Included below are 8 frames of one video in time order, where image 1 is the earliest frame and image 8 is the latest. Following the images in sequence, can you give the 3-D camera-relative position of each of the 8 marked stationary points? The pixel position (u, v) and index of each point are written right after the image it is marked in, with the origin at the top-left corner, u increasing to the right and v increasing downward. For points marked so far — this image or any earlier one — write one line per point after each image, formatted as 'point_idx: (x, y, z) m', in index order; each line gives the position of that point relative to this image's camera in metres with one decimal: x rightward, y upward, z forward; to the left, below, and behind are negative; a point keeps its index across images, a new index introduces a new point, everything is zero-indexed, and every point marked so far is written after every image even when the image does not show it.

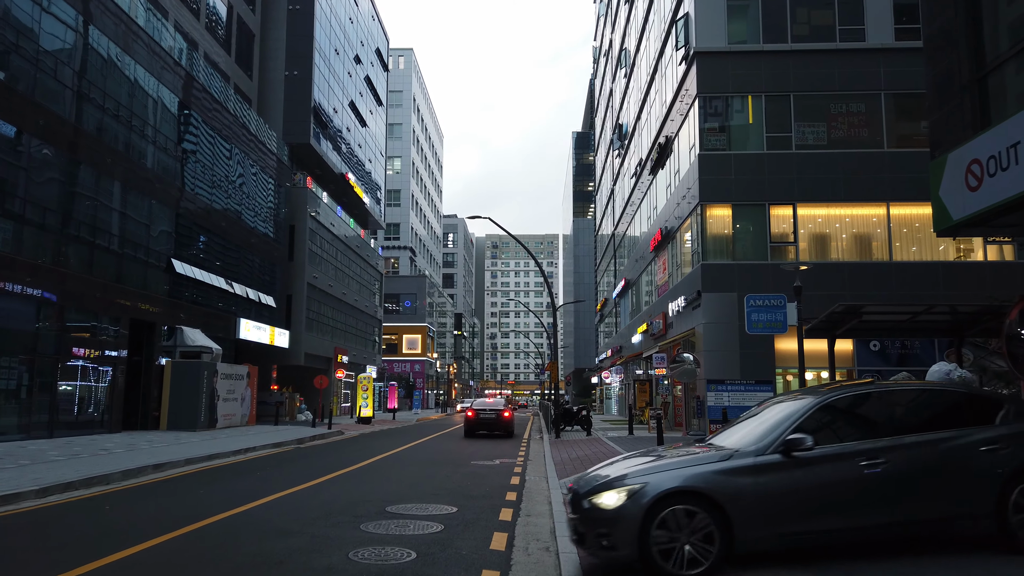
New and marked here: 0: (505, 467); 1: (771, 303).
0: (-0.1, -4.2, +17.8) m
1: (+5.7, -0.3, +16.7) m
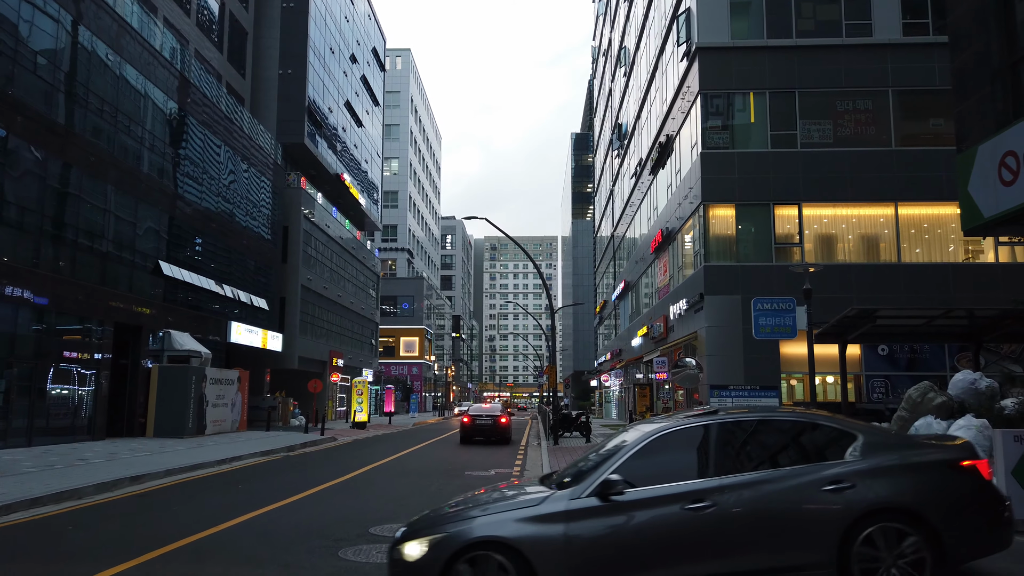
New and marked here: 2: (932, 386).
0: (-0.2, -4.2, +16.9) m
1: (+5.6, -0.4, +15.9) m
2: (+6.3, -1.5, +11.6) m
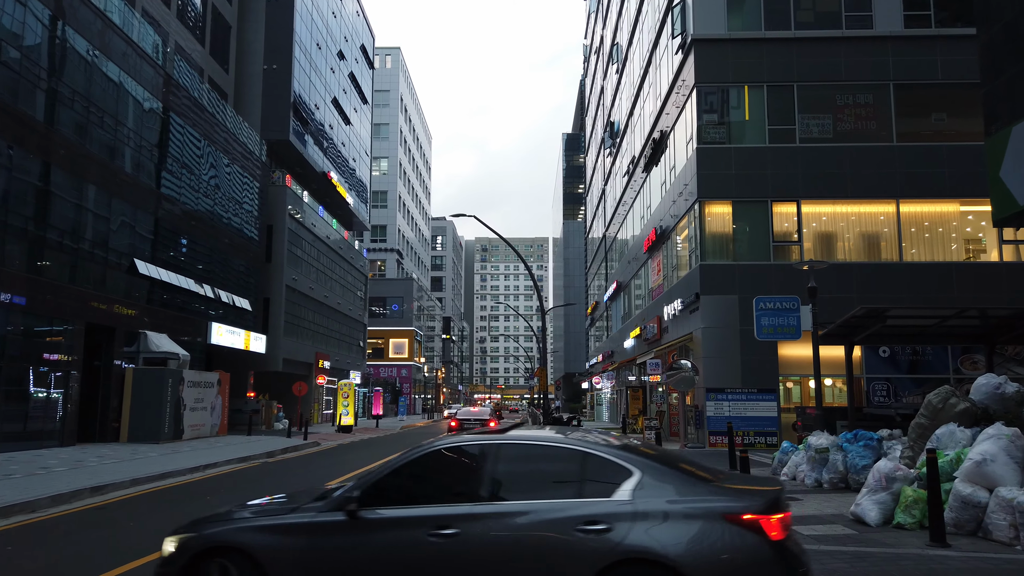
0: (-0.5, -4.2, +16.0) m
1: (+5.3, -0.3, +15.0) m
2: (+6.1, -1.4, +10.7) m
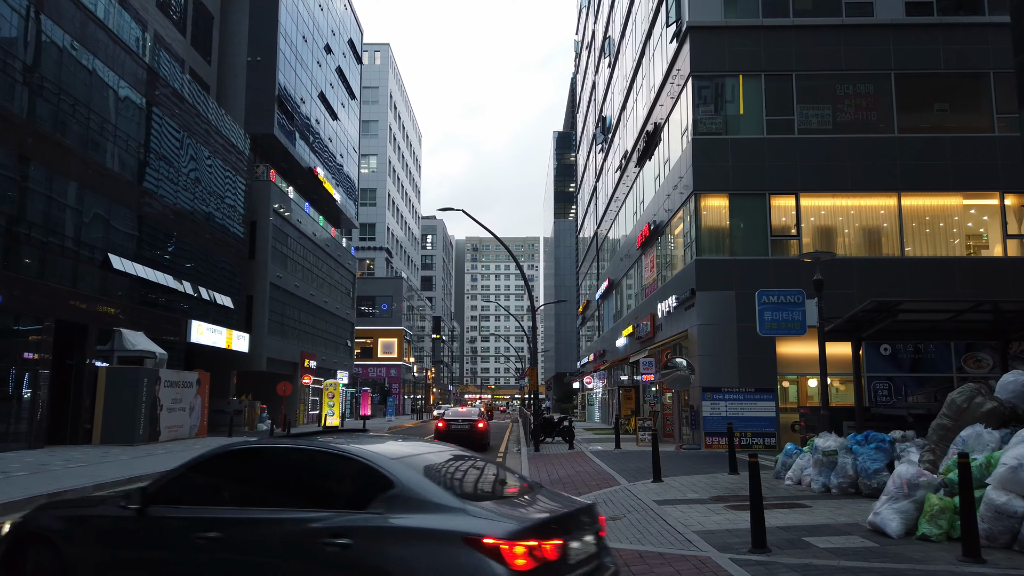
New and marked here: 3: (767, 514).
0: (-0.7, -4.1, +15.1) m
1: (+5.1, -0.2, +14.2) m
2: (+5.9, -1.3, +9.8) m
3: (+3.5, -3.2, +10.7) m
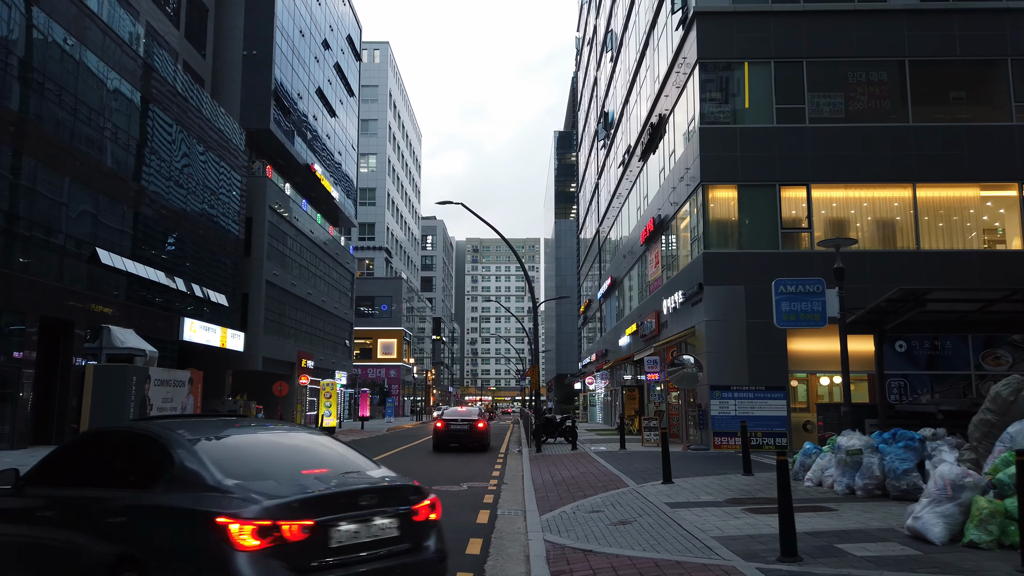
0: (-0.7, -3.9, +14.2) m
1: (+5.1, 0.0, +13.3) m
2: (+6.0, -1.1, +9.0) m
3: (+3.5, -3.0, +9.9) m
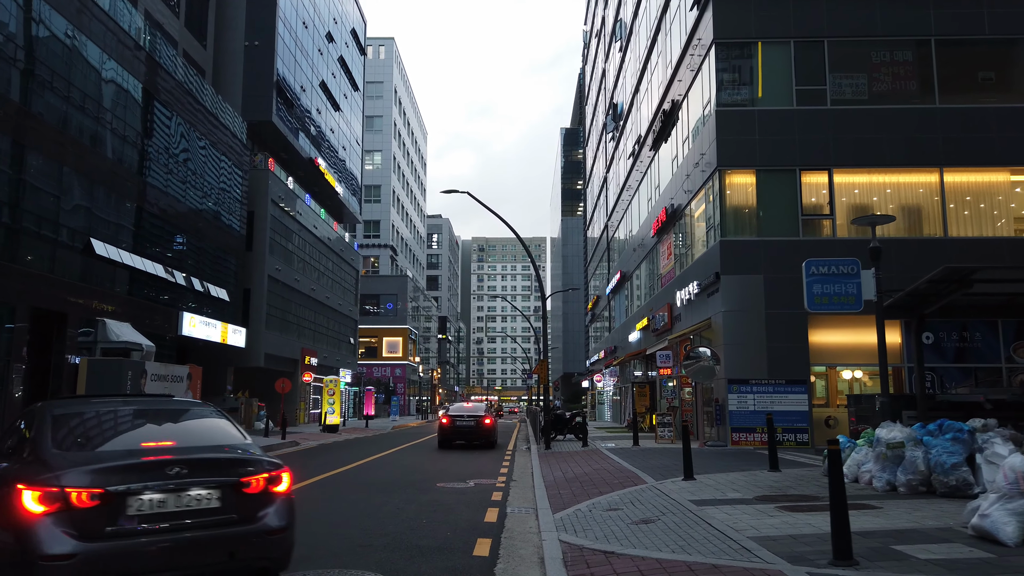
0: (-0.5, -3.6, +13.3) m
1: (+5.3, +0.3, +12.4) m
2: (+6.1, -0.8, +8.0) m
3: (+3.6, -2.7, +8.9) m
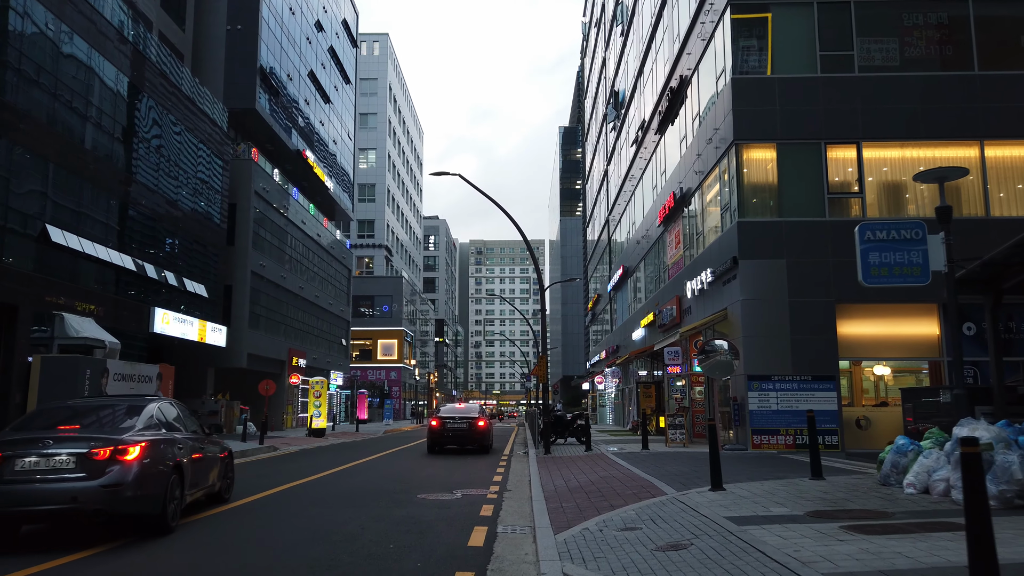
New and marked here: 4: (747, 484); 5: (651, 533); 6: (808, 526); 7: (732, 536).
0: (-0.6, -3.2, +11.1) m
1: (+5.2, +0.7, +10.2) m
2: (+6.0, -0.3, +5.8) m
3: (+3.5, -2.2, +6.7) m
4: (+3.5, -2.9, +11.5) m
5: (+1.5, -2.7, +8.5) m
6: (+3.1, -2.5, +8.0) m
7: (+2.2, -2.5, +7.7) m
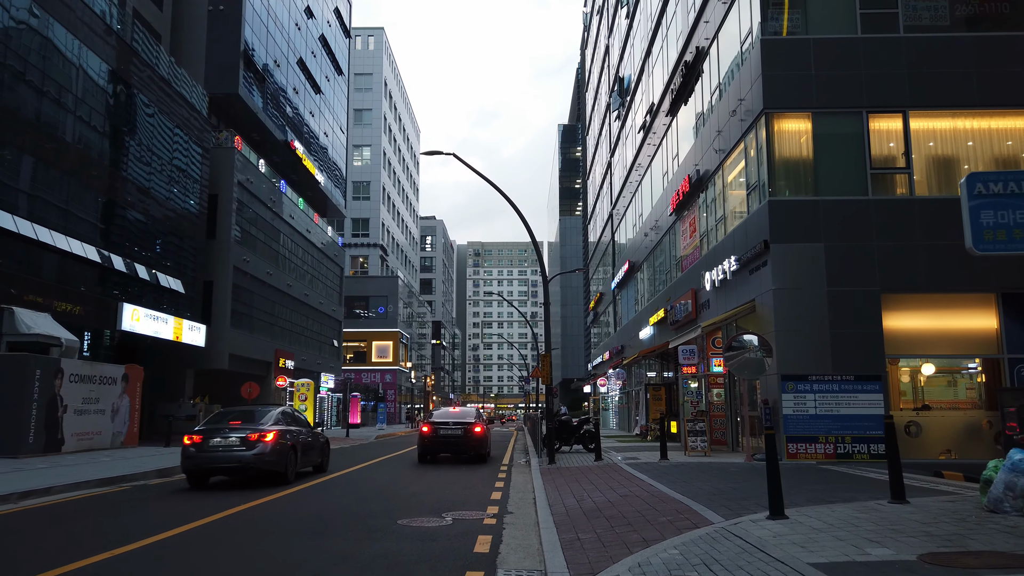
0: (-0.6, -2.9, +8.7) m
1: (+5.2, +1.0, +7.9) m
2: (+6.0, 0.0, +3.5) m
3: (+3.6, -1.9, +4.4) m
4: (+3.5, -2.6, +9.1) m
5: (+1.6, -2.4, +6.1) m
6: (+3.1, -2.2, +5.7) m
7: (+2.2, -2.2, +5.4) m
